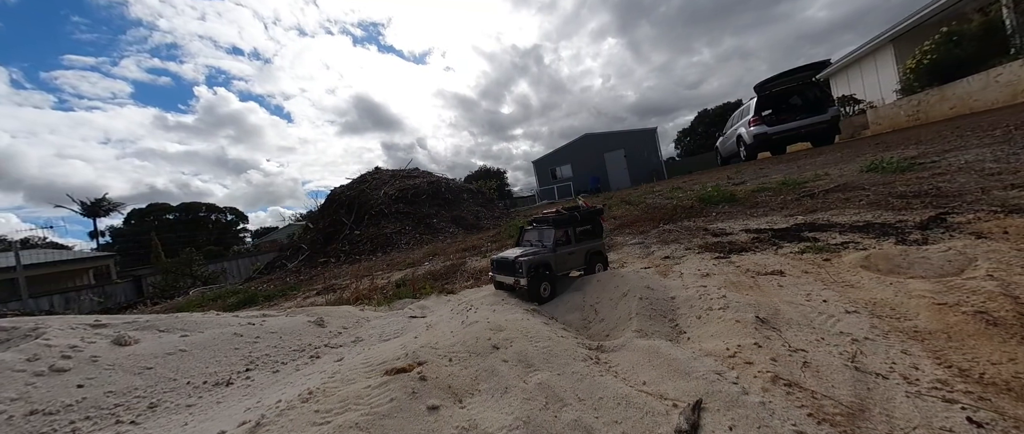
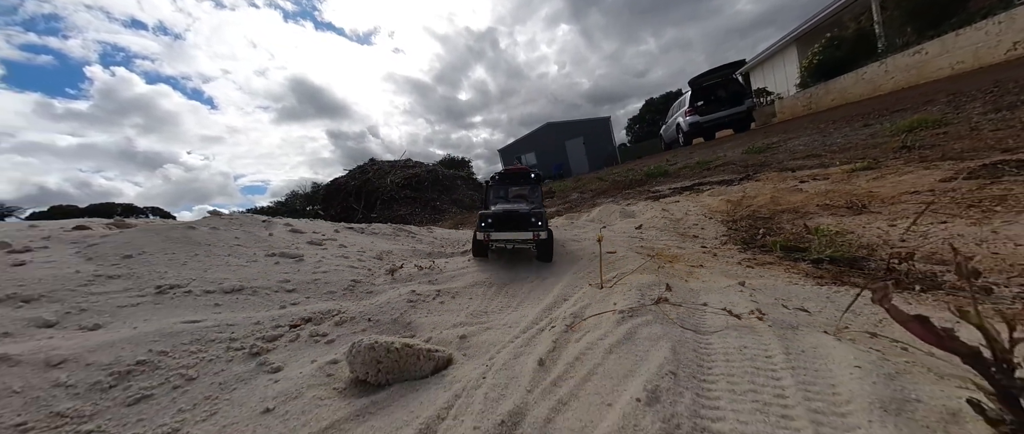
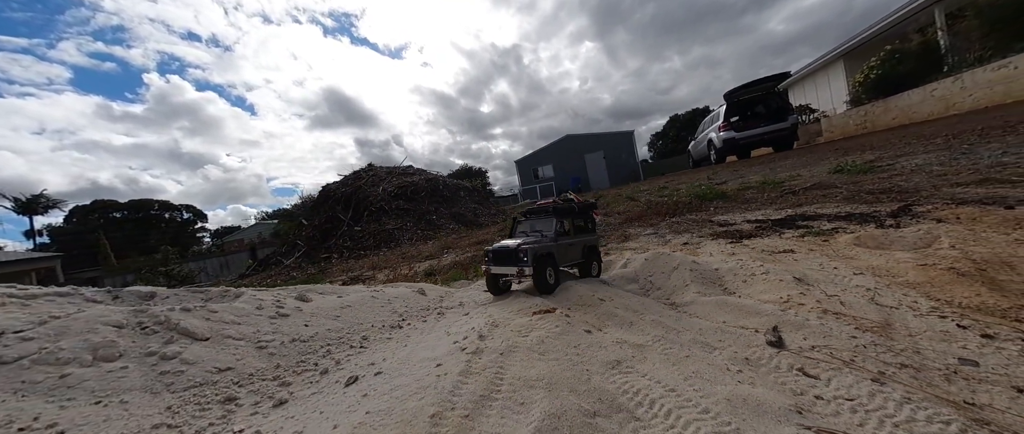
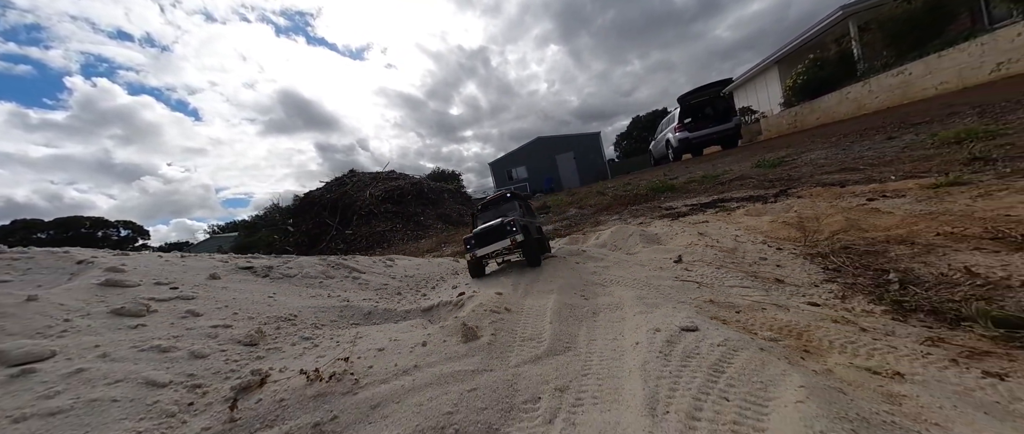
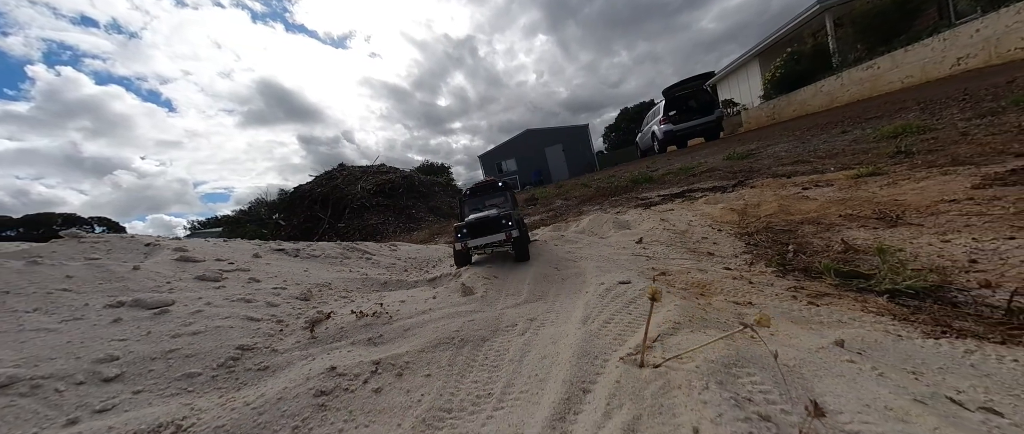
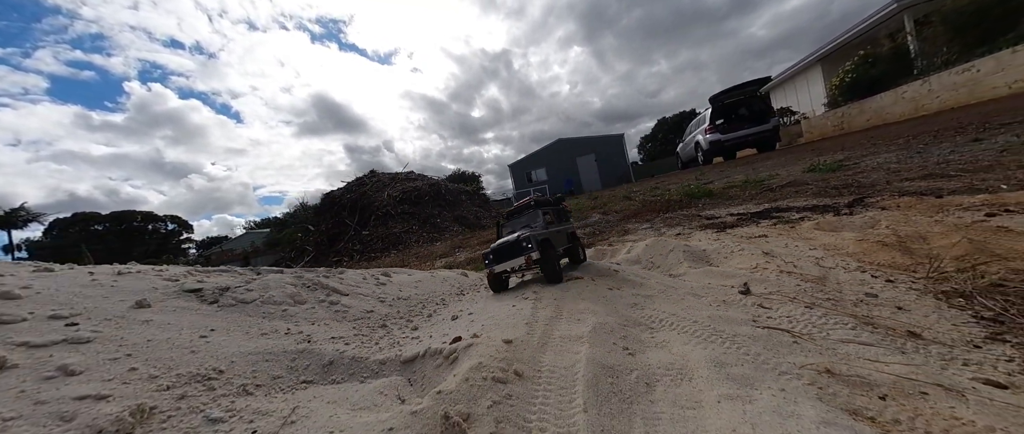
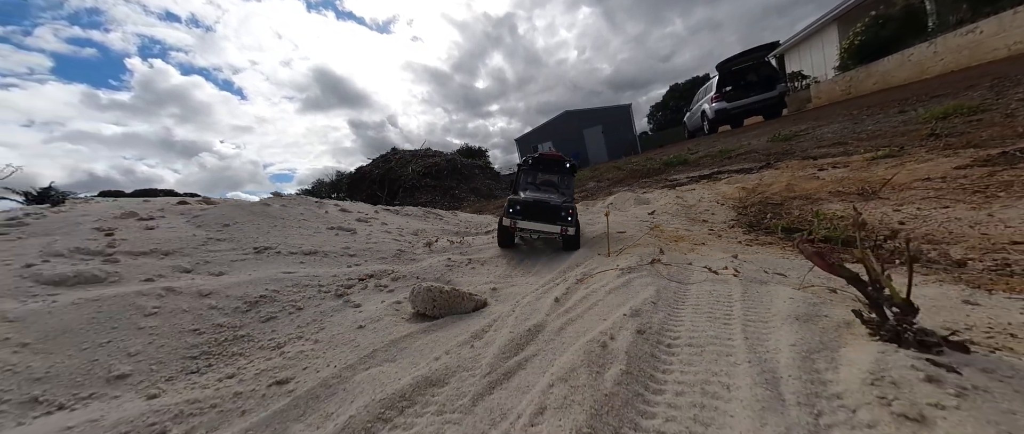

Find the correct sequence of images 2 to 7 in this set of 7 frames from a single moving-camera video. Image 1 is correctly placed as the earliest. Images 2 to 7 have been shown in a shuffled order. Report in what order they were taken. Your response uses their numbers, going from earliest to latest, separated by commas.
3, 6, 4, 5, 2, 7
